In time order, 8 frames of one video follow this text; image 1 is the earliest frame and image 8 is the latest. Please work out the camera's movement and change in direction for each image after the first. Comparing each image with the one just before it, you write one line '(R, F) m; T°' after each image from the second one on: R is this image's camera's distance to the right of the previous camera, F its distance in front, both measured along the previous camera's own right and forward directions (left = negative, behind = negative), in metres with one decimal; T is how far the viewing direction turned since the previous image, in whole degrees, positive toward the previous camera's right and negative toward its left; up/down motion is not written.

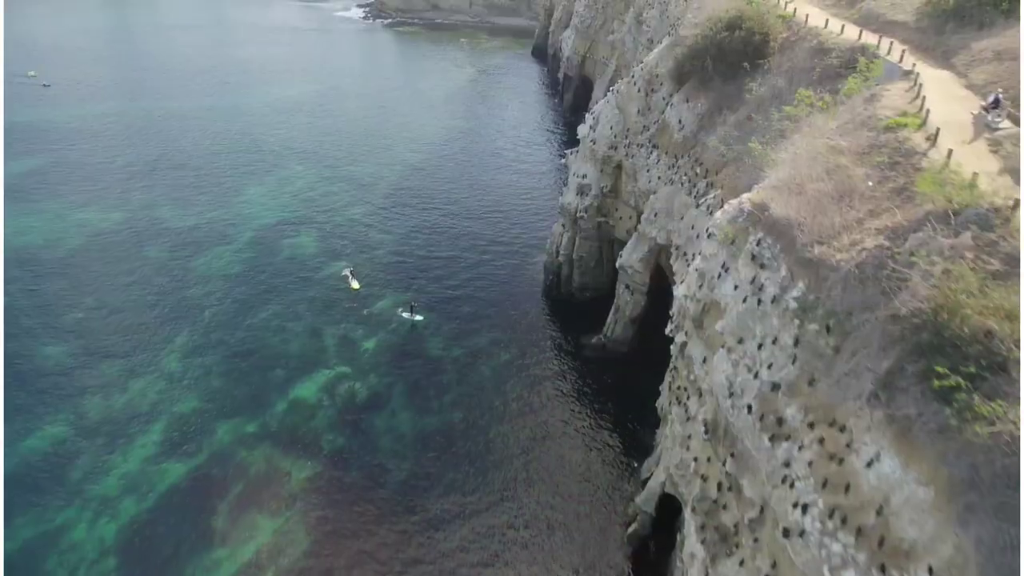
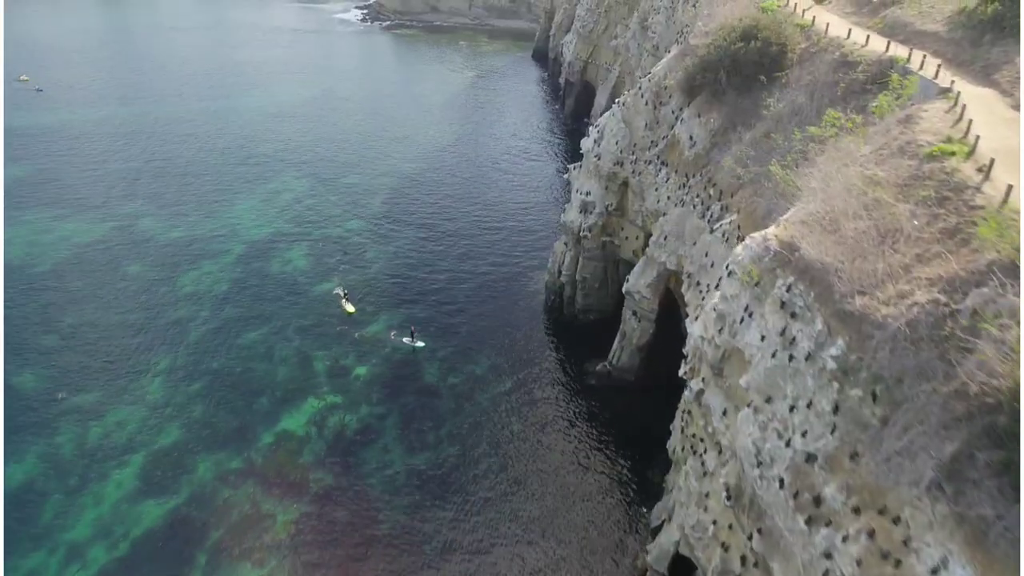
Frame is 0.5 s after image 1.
(+0.1, +2.6) m; 0°
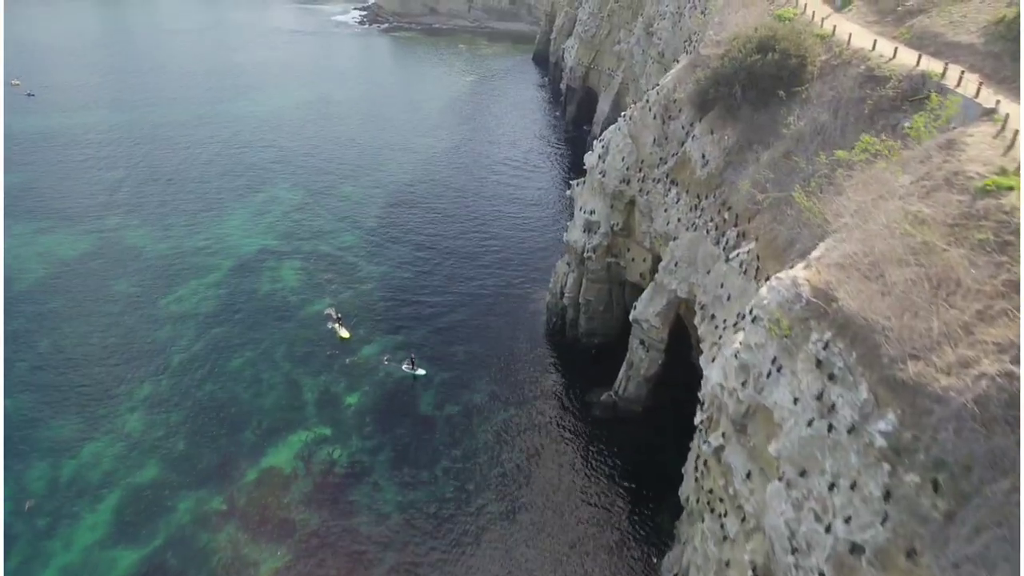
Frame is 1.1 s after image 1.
(+0.1, +2.5) m; 0°
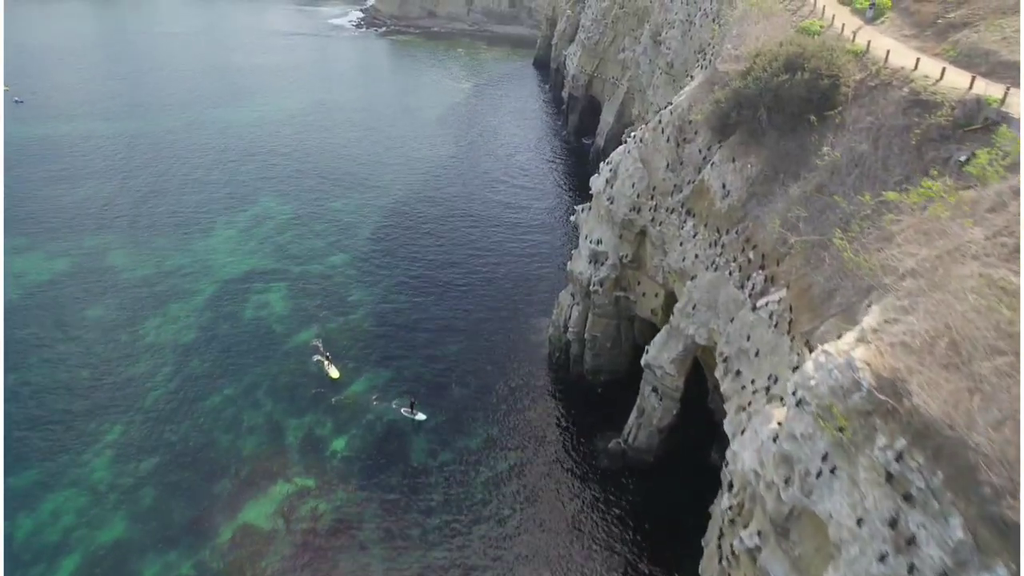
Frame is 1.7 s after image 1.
(+0.1, +3.4) m; 0°
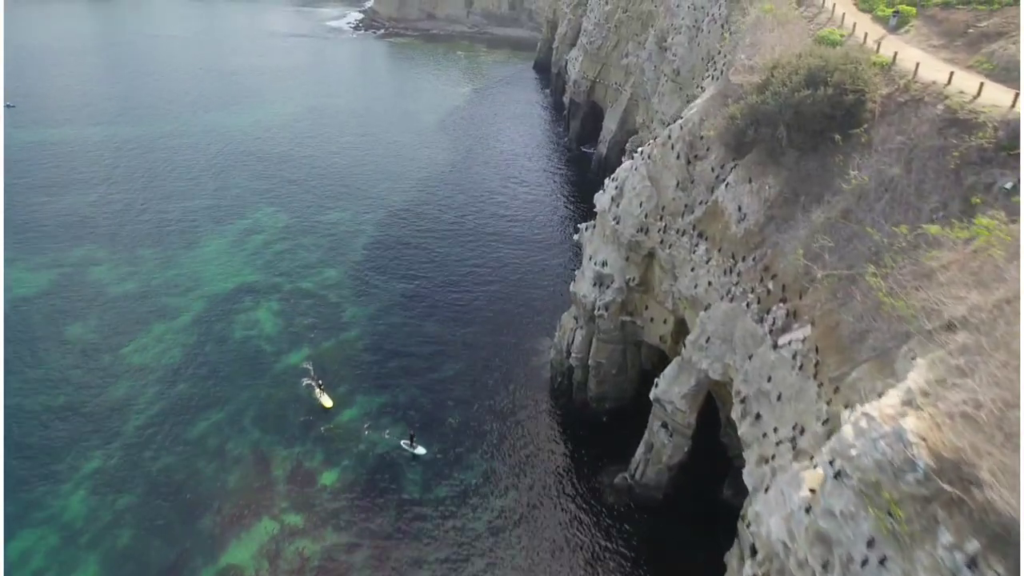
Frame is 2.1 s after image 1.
(0.0, +2.2) m; 0°
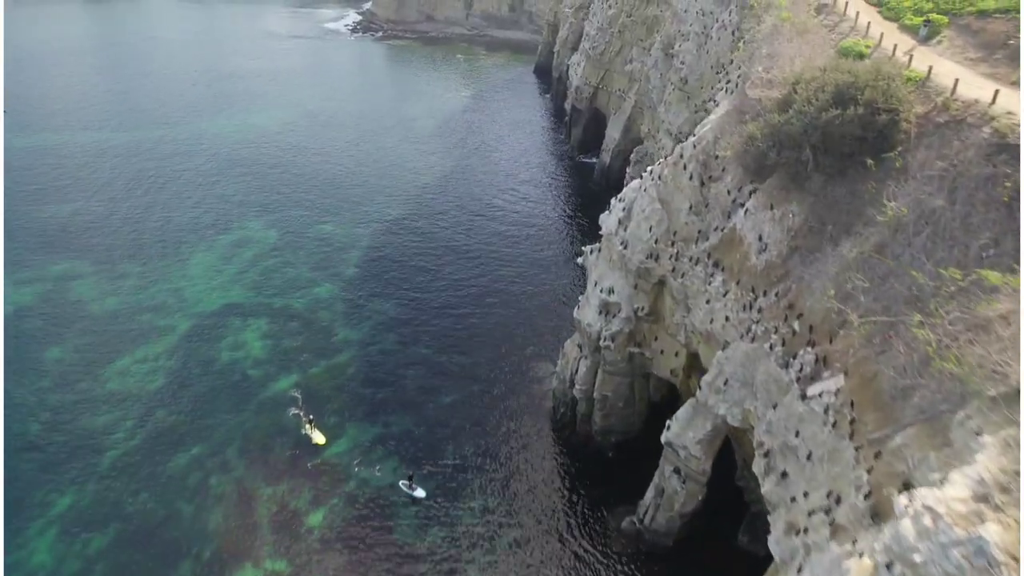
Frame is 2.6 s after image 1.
(0.0, +2.5) m; 0°
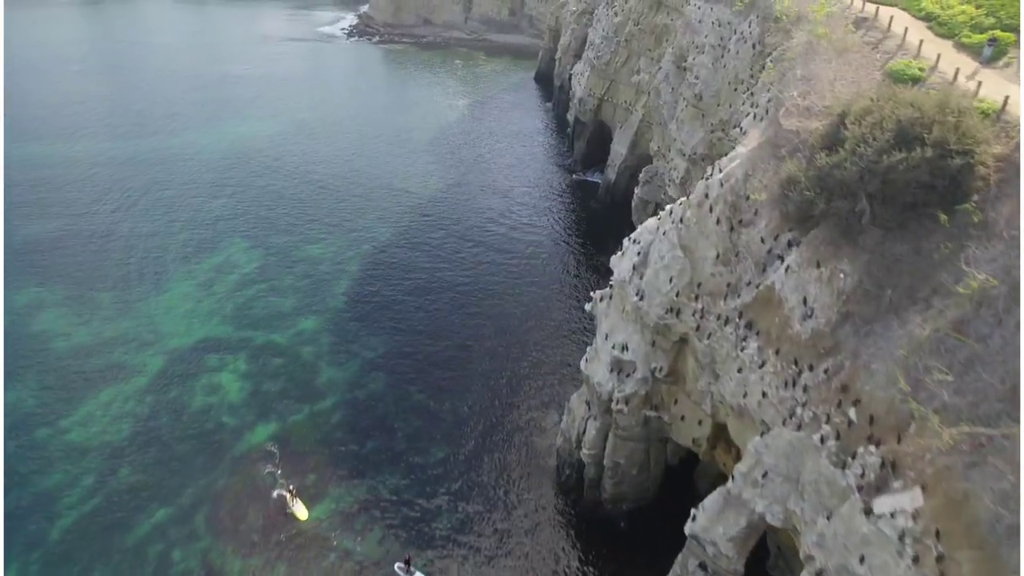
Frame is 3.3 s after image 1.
(+0.1, +4.1) m; 0°
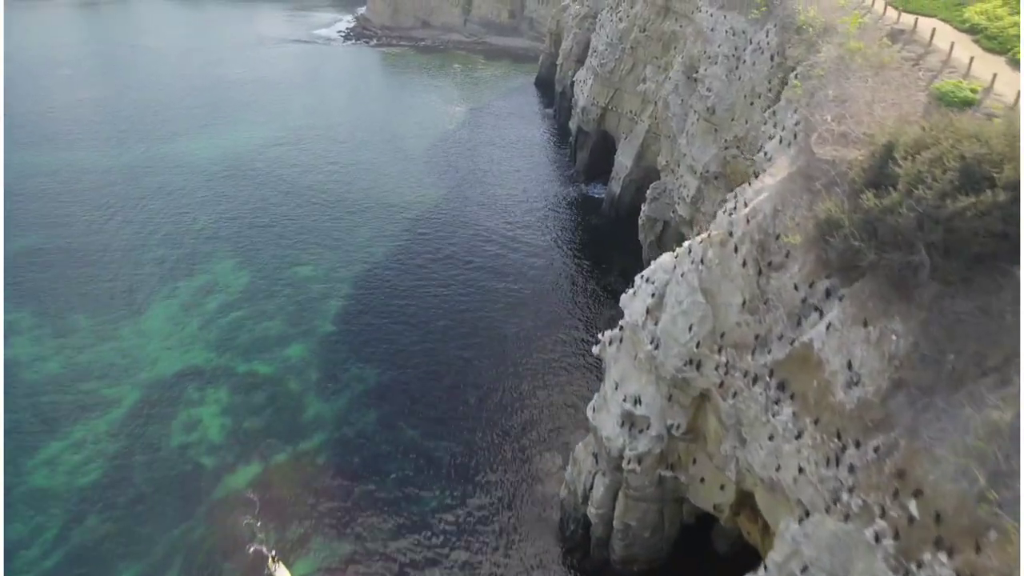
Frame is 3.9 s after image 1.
(+0.1, +3.1) m; 0°
